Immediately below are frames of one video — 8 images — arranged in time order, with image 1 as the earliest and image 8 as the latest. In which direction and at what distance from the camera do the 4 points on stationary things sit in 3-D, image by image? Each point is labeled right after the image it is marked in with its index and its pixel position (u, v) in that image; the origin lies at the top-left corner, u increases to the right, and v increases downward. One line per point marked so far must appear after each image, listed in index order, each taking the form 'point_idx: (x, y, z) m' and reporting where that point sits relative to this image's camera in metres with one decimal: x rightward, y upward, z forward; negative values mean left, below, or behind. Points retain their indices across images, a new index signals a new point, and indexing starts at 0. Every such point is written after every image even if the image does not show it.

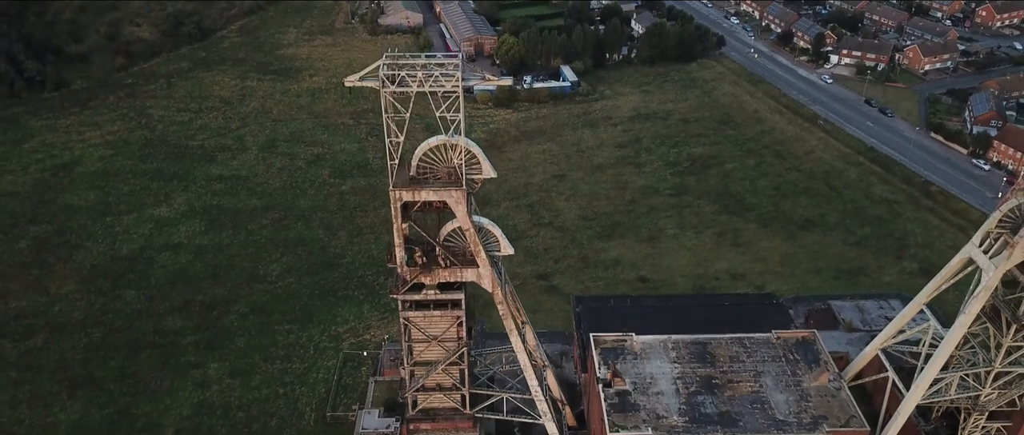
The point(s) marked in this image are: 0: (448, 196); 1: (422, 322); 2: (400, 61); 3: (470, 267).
0: (-1.4, +0.5, +17.2) m
1: (-2.3, -2.7, +19.5) m
2: (-2.4, +3.2, +16.7) m
3: (-1.0, -1.2, +18.4) m
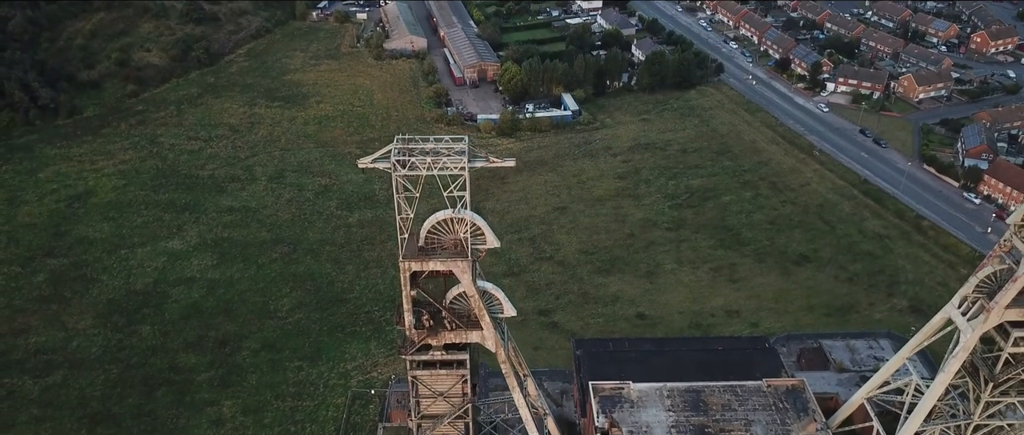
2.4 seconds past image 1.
0: (-1.4, -1.2, +18.3) m
1: (-2.2, -4.4, +20.6) m
2: (-2.3, +1.6, +17.8) m
3: (-1.0, -2.9, +19.5) m
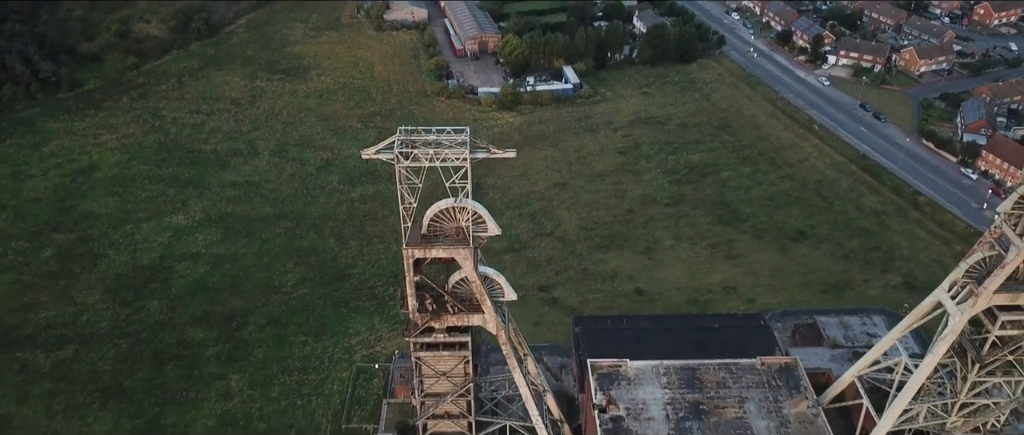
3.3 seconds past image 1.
0: (-1.3, -0.9, +18.8) m
1: (-2.2, -3.9, +21.2) m
2: (-2.3, +1.9, +18.2) m
3: (-0.9, -2.5, +20.0) m
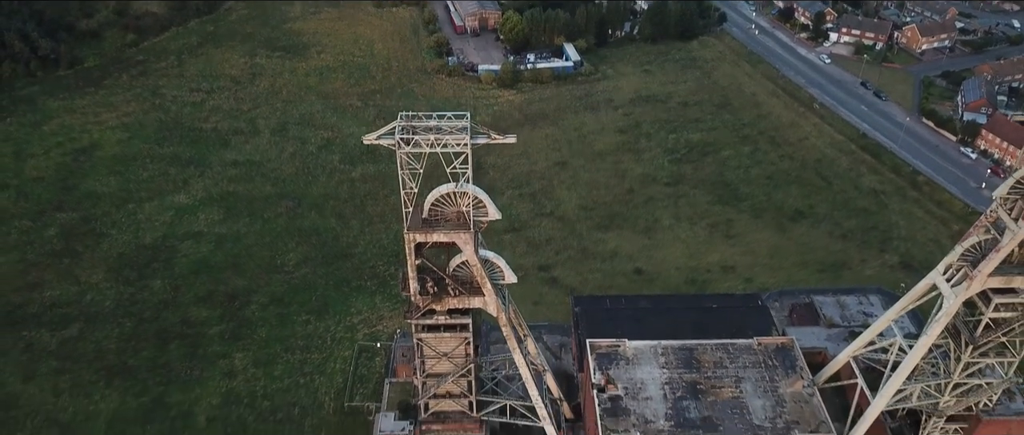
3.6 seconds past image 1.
0: (-1.3, -0.5, +19.0) m
1: (-2.2, -3.5, +21.5) m
2: (-2.3, +2.2, +18.3) m
3: (-0.9, -2.1, +20.3) m
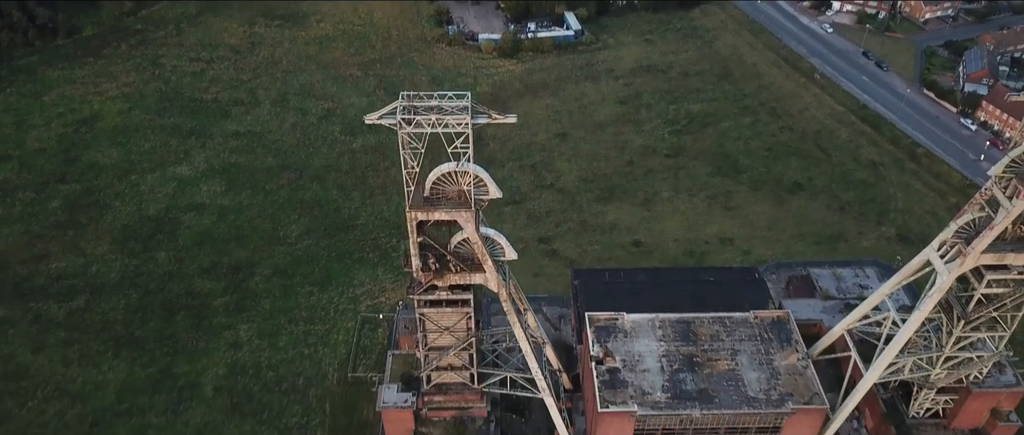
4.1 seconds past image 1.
0: (-1.3, 0.0, +19.3) m
1: (-2.2, -2.8, +22.0) m
2: (-2.3, +2.7, +18.5) m
3: (-0.9, -1.5, +20.6) m
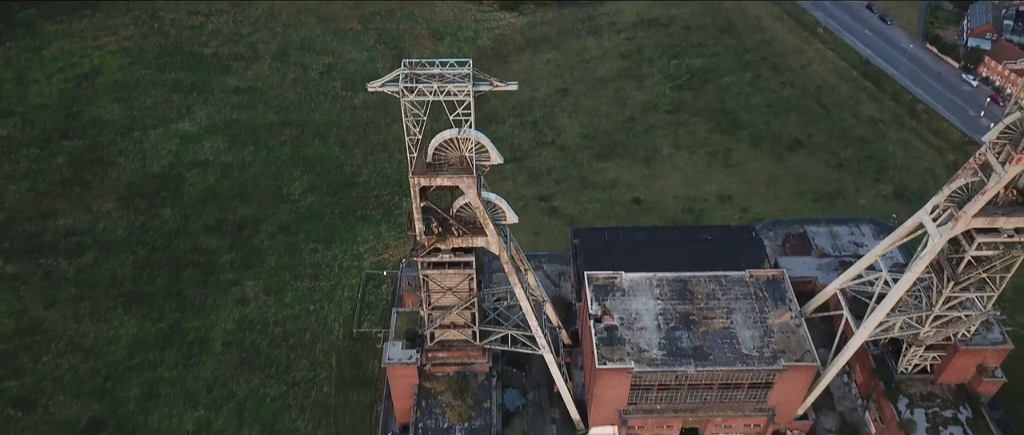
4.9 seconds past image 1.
0: (-1.3, +0.9, +19.6) m
1: (-2.2, -1.7, +22.5) m
2: (-2.3, +3.6, +18.7) m
3: (-0.9, -0.5, +21.1) m
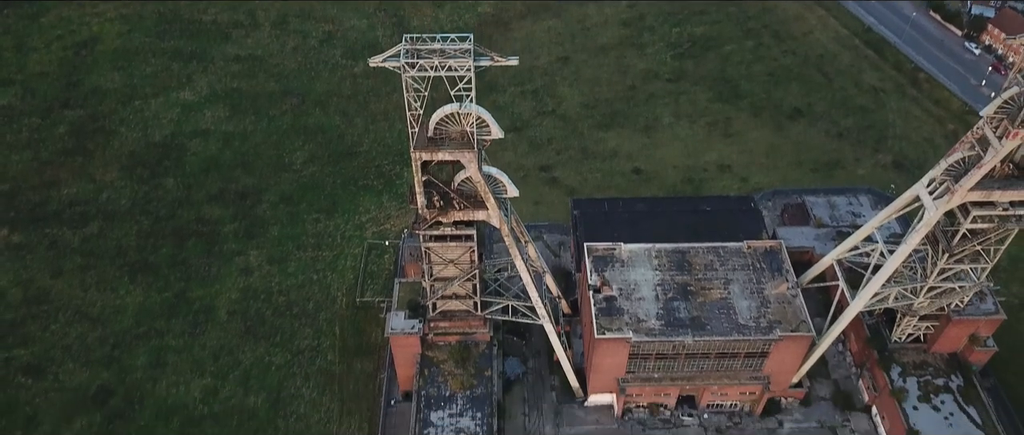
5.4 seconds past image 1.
0: (-1.3, +1.6, +19.8) m
1: (-2.1, -0.9, +22.8) m
2: (-2.3, +4.2, +18.7) m
3: (-0.9, +0.2, +21.4) m
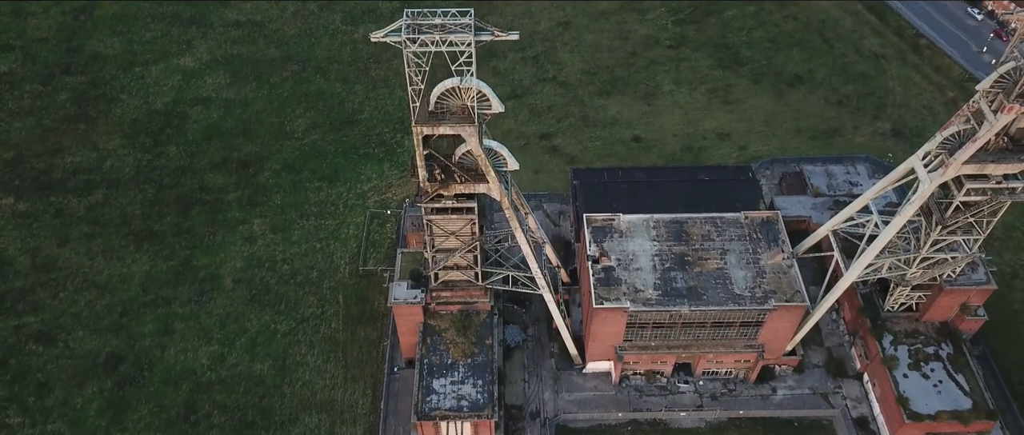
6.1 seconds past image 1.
0: (-1.3, +2.2, +20.1) m
1: (-2.1, -0.1, +23.2) m
2: (-2.3, +4.8, +18.8) m
3: (-0.9, +1.0, +21.7) m
